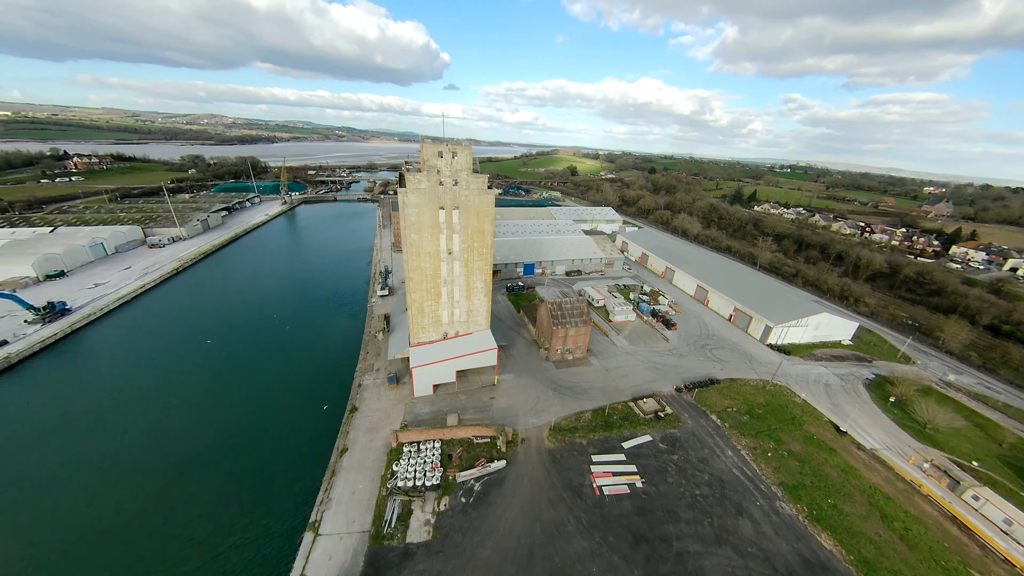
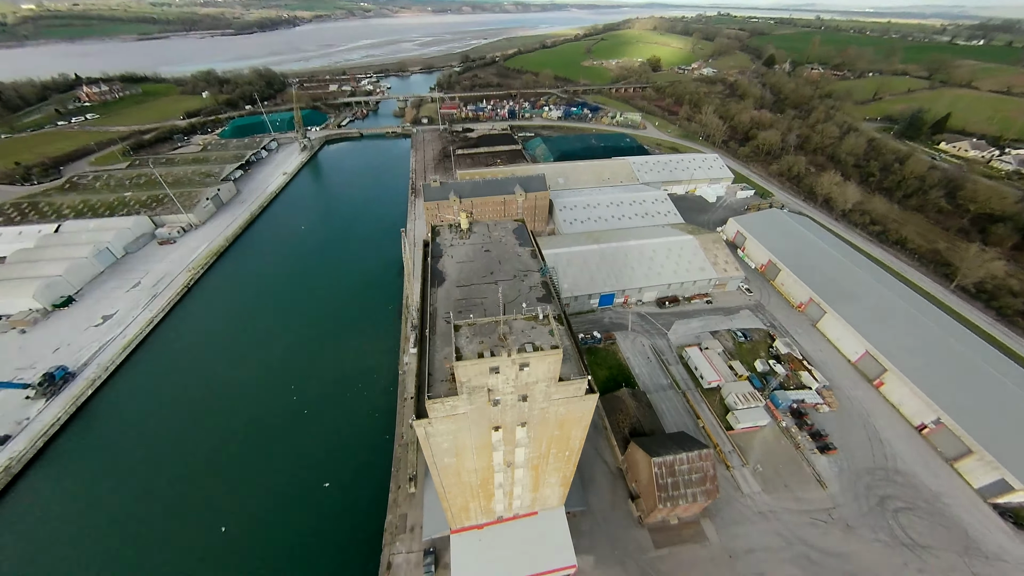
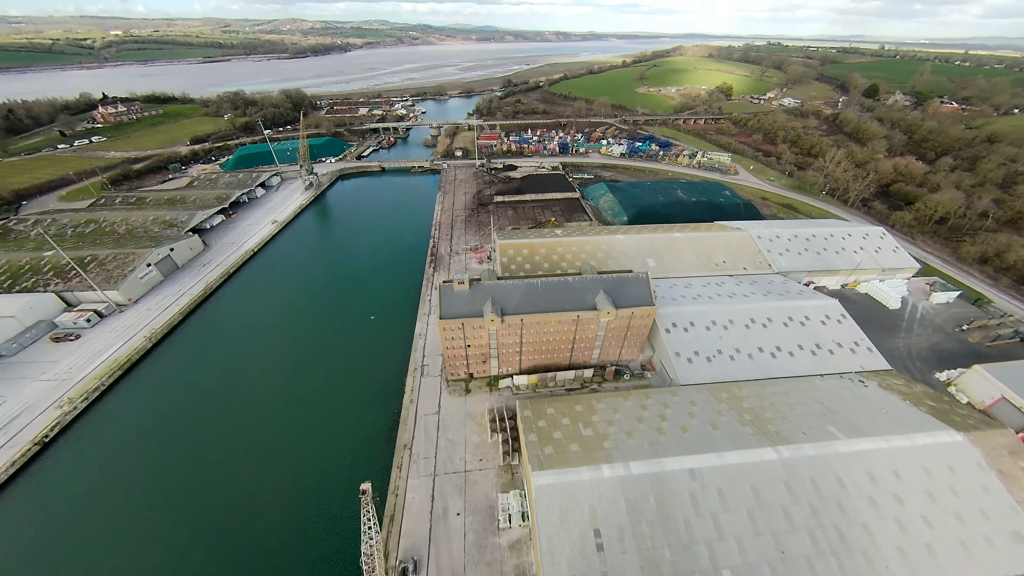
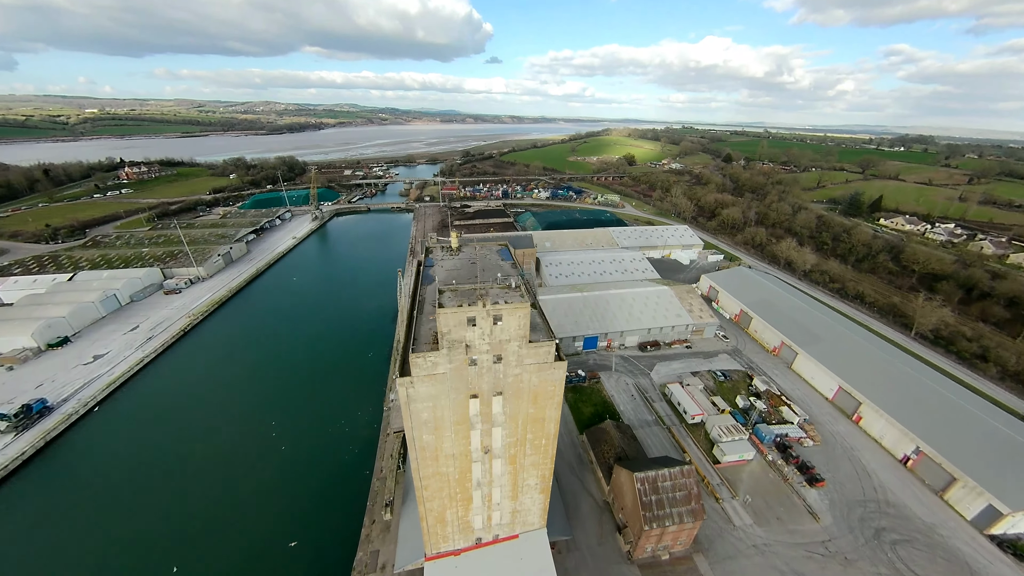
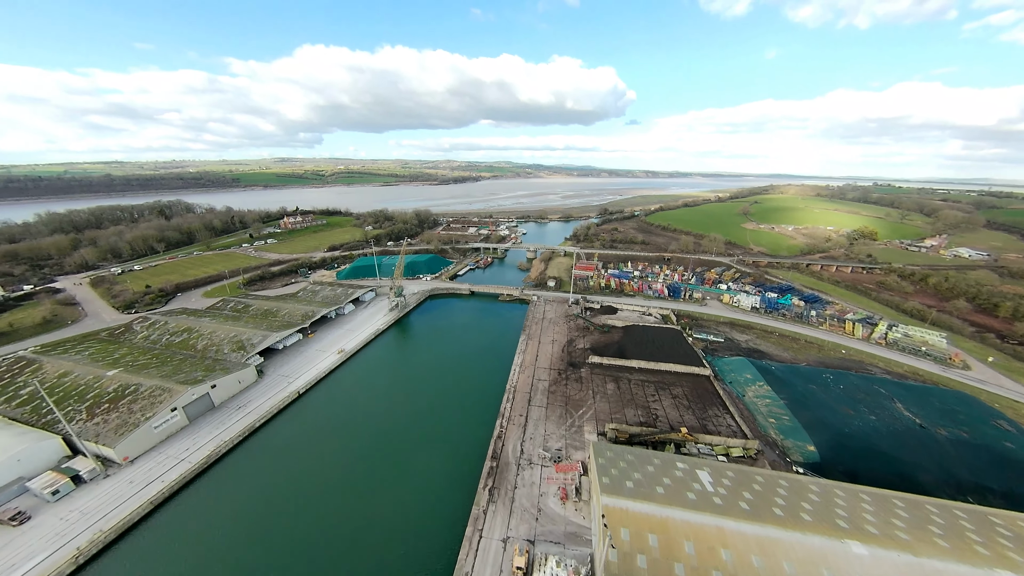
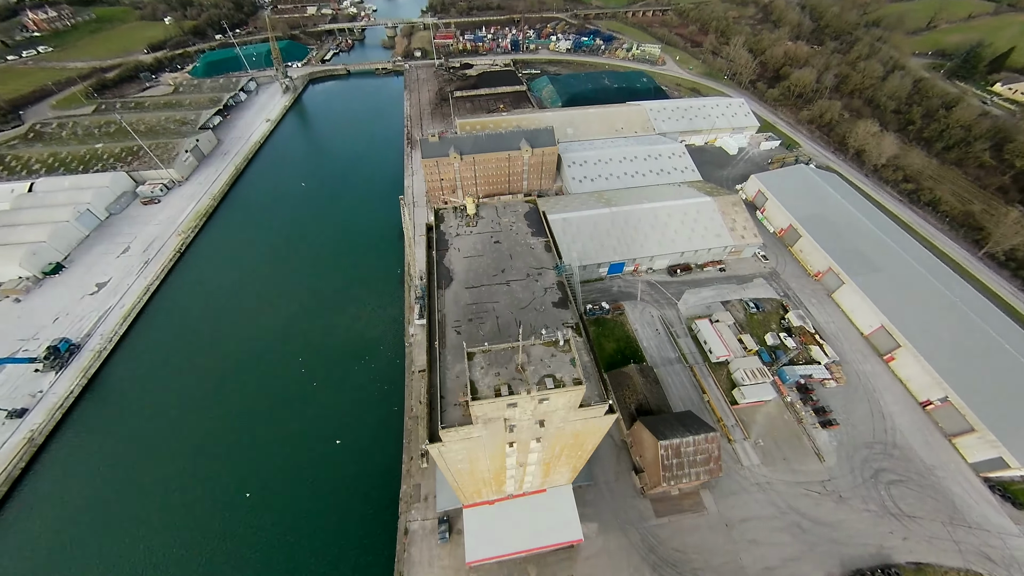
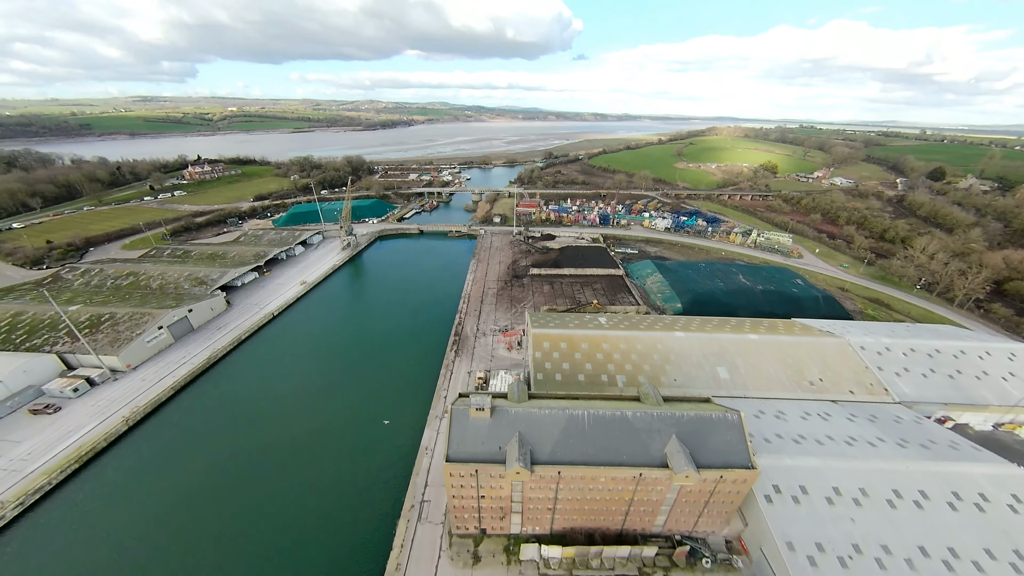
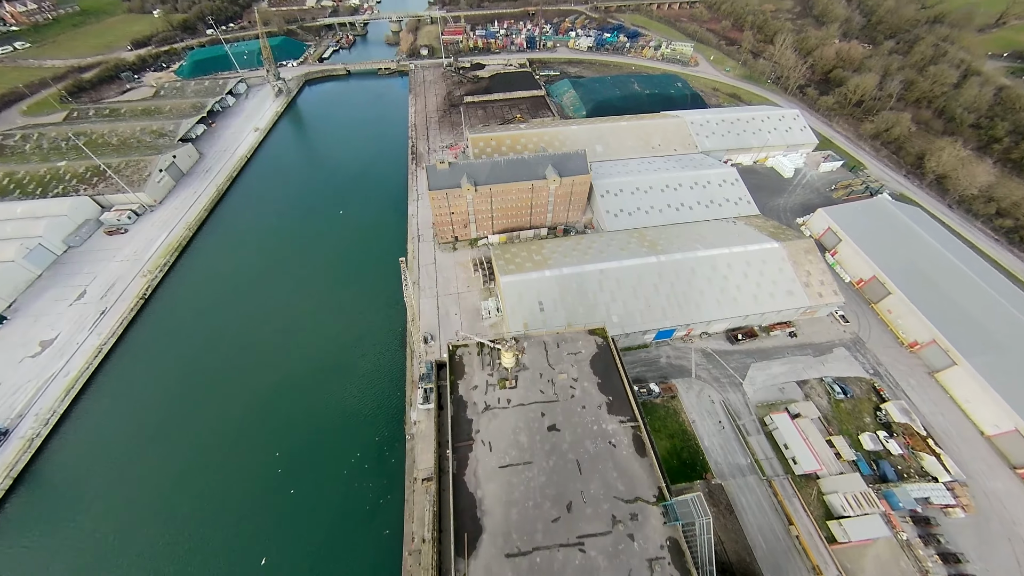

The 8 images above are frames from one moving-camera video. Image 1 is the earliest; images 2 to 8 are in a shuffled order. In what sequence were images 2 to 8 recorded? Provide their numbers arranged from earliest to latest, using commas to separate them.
4, 2, 6, 8, 3, 7, 5
